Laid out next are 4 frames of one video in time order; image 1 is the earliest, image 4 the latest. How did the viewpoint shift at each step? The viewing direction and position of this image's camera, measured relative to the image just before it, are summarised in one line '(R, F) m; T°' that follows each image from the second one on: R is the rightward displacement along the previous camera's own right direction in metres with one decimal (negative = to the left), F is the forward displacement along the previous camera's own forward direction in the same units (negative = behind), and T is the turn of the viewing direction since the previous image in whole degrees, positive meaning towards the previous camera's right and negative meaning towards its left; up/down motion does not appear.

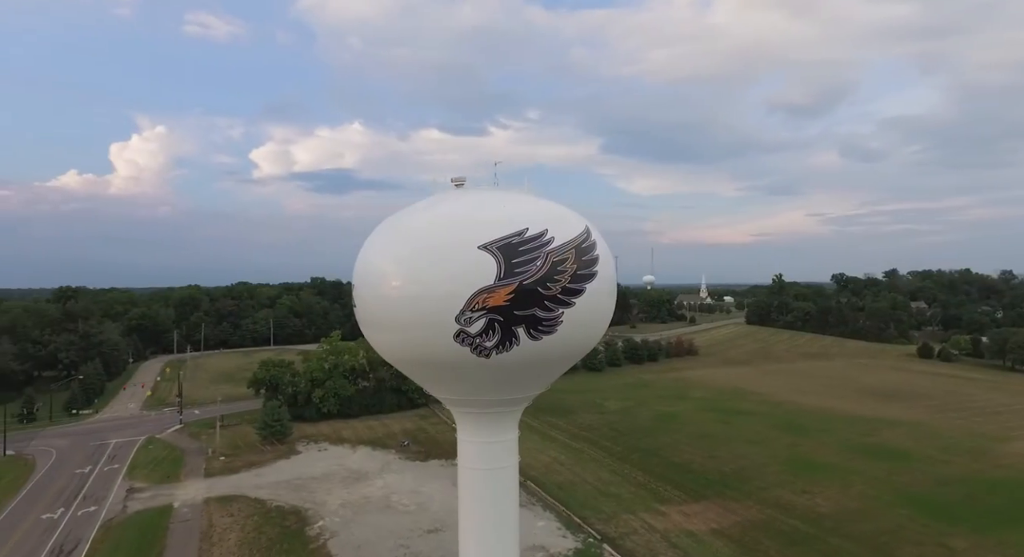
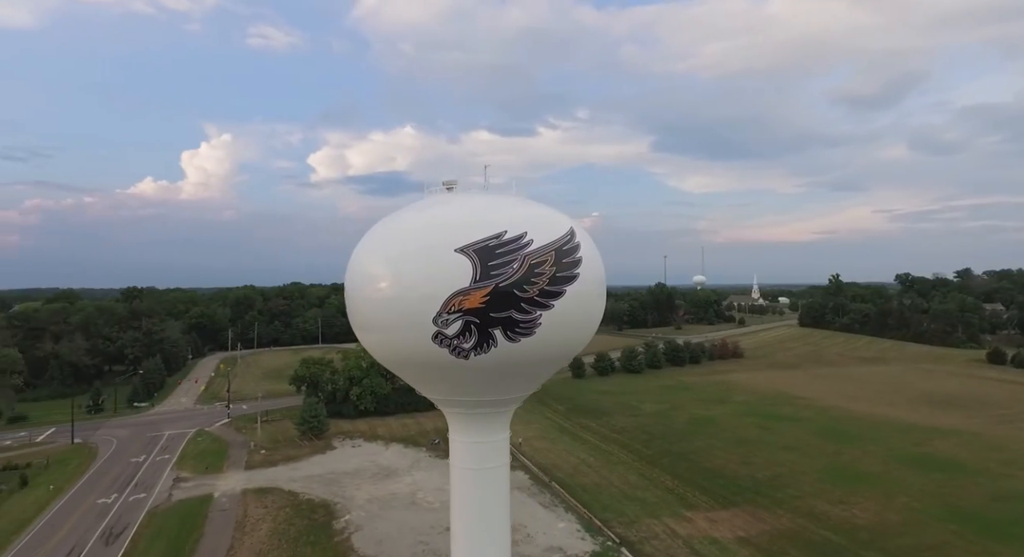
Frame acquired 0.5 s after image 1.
(+1.8, -0.6) m; -5°
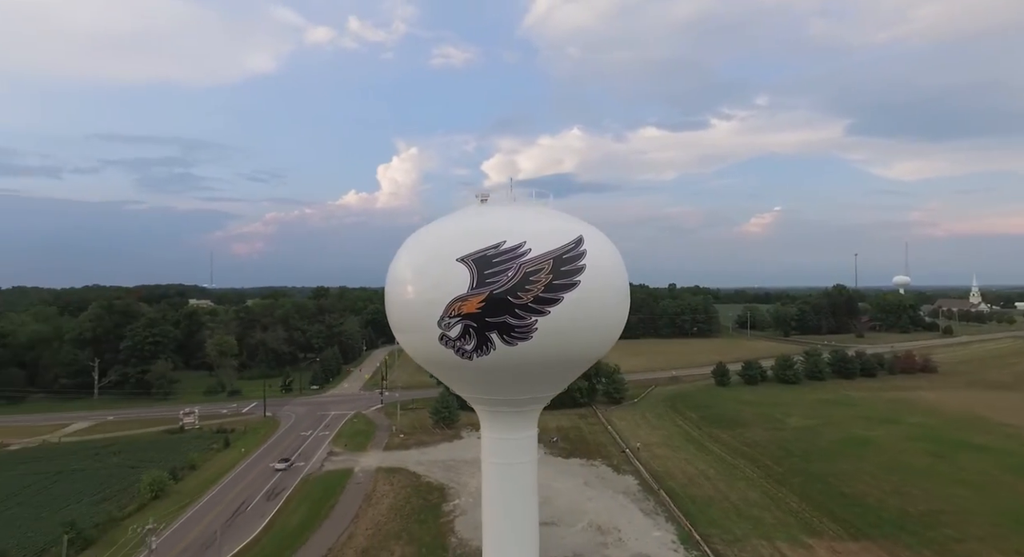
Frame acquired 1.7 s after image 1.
(+4.8, -1.0) m; -18°
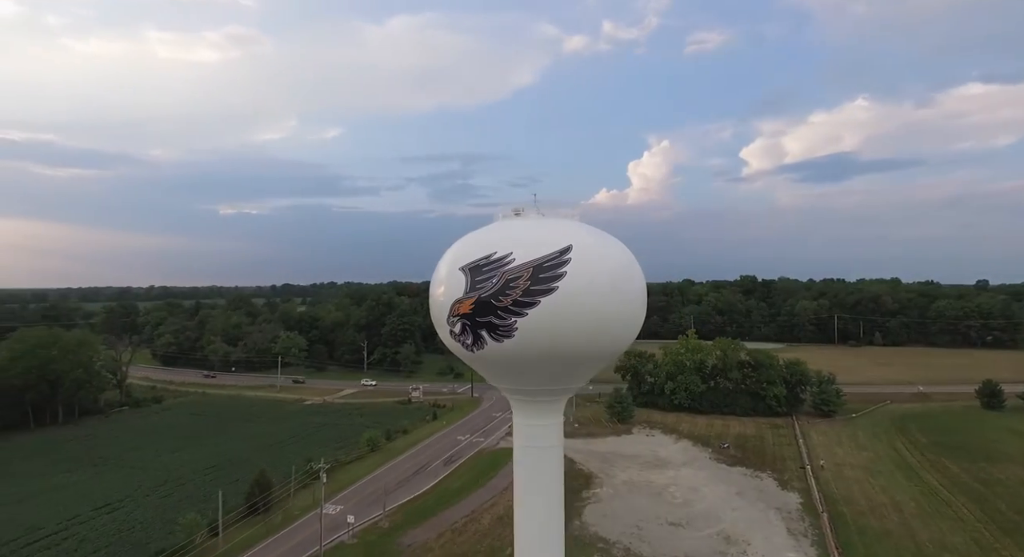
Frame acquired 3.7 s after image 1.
(+8.3, -0.2) m; -28°
